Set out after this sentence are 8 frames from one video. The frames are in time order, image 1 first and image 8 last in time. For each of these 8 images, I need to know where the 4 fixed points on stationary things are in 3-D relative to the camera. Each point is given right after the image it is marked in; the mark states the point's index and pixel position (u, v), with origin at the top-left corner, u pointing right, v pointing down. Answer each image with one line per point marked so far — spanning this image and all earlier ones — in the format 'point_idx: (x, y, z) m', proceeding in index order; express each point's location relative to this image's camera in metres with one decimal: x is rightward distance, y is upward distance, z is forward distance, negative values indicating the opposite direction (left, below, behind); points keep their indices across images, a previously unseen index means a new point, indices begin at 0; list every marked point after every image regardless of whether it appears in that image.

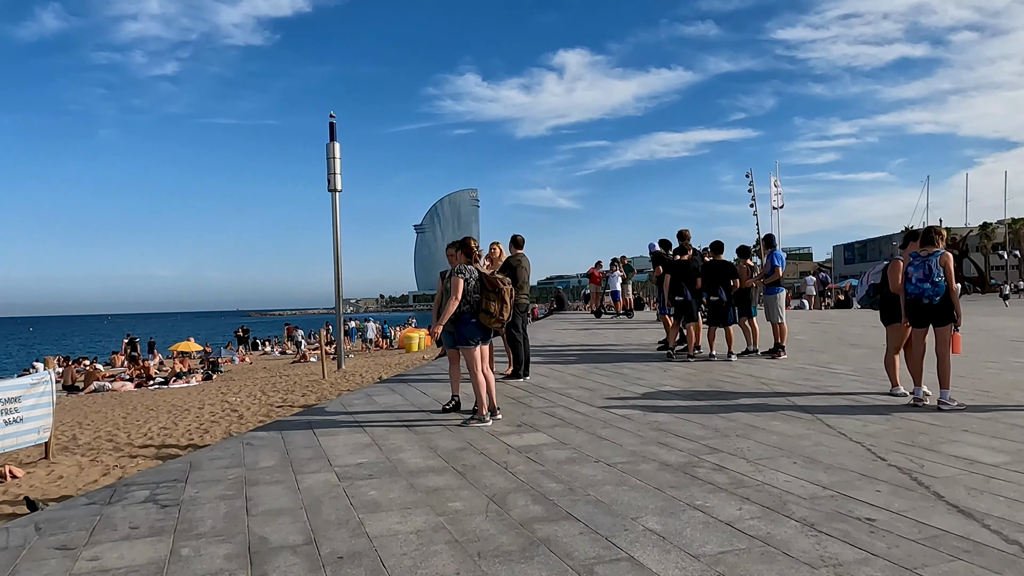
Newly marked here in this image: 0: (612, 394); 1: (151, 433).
0: (+1.0, -1.1, +7.6) m
1: (-5.0, -2.0, +10.4) m
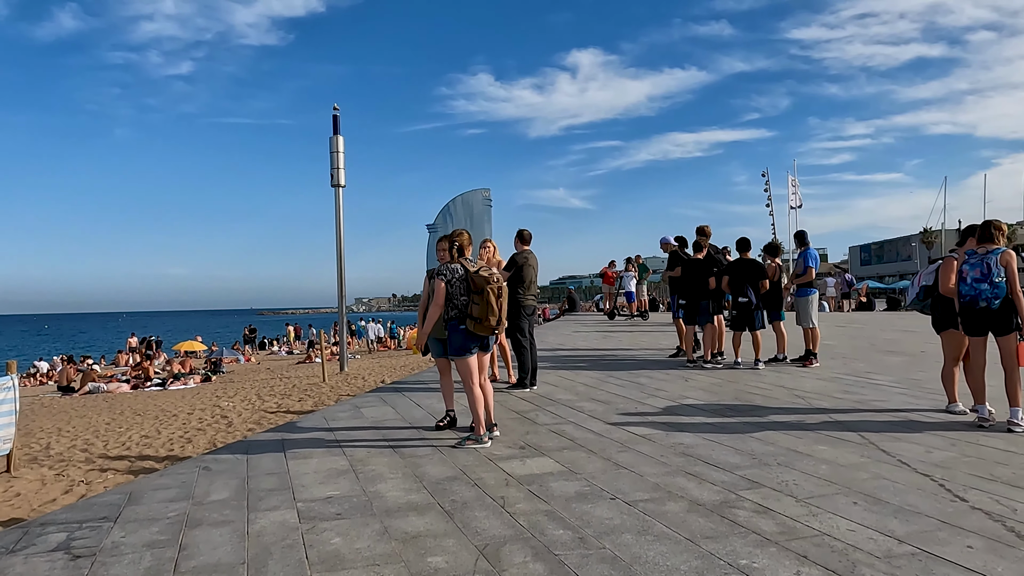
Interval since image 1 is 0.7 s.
0: (+1.1, -1.1, +6.8) m
1: (-4.9, -2.0, +9.7) m
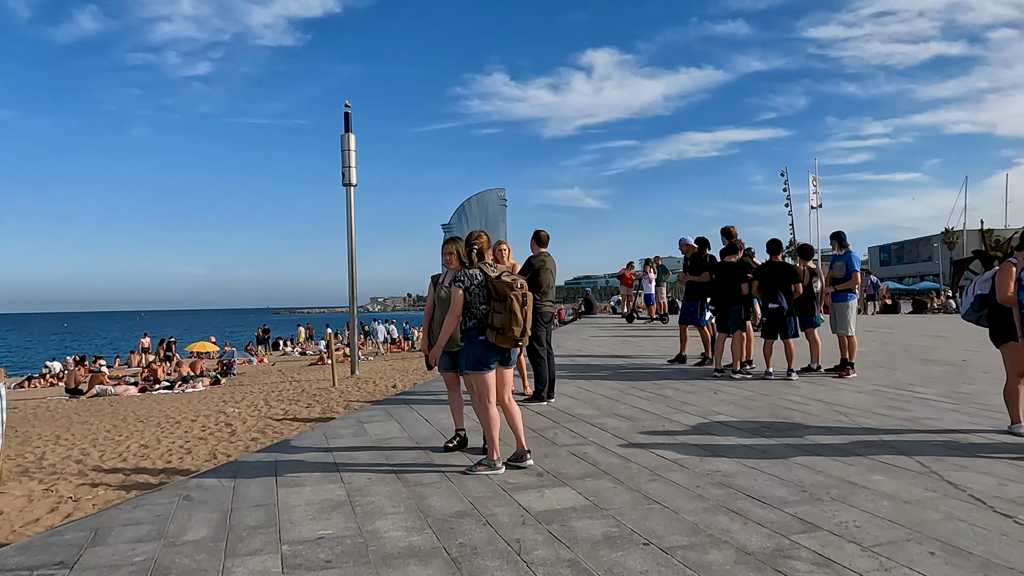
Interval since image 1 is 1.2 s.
0: (+1.2, -1.1, +6.2) m
1: (-4.7, -2.0, +9.2) m
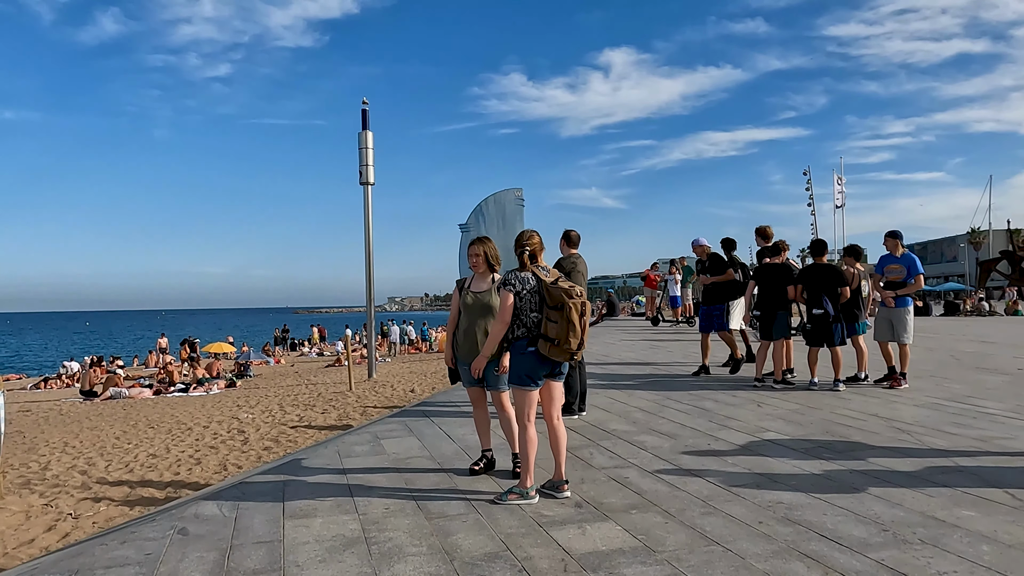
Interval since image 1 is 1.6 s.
0: (+1.4, -1.2, +5.7) m
1: (-4.4, -2.1, +8.8) m
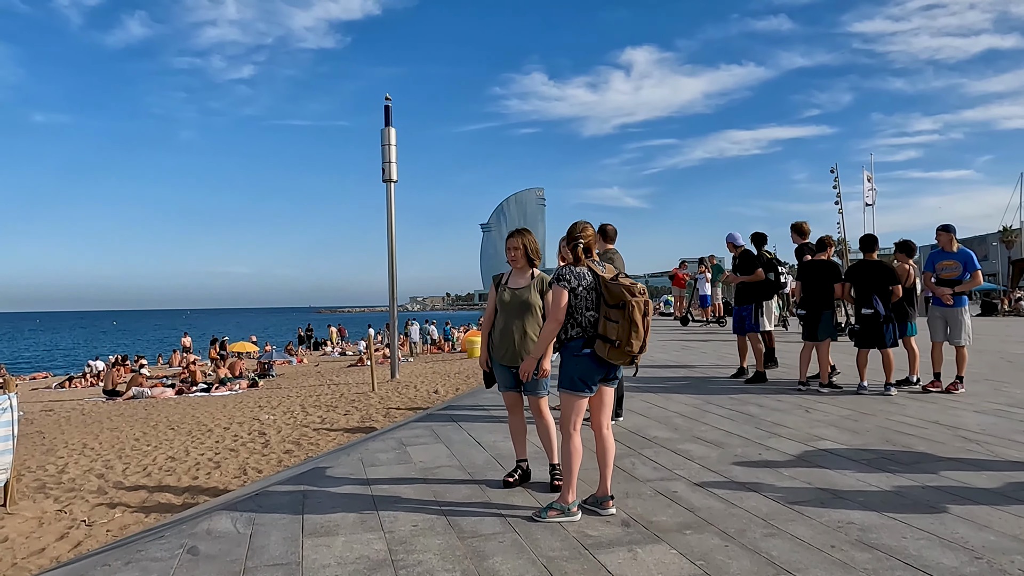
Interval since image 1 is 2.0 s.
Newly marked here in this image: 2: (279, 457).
0: (+1.6, -1.1, +5.3) m
1: (-4.1, -2.0, +8.6) m
2: (-2.8, -2.1, +9.2) m
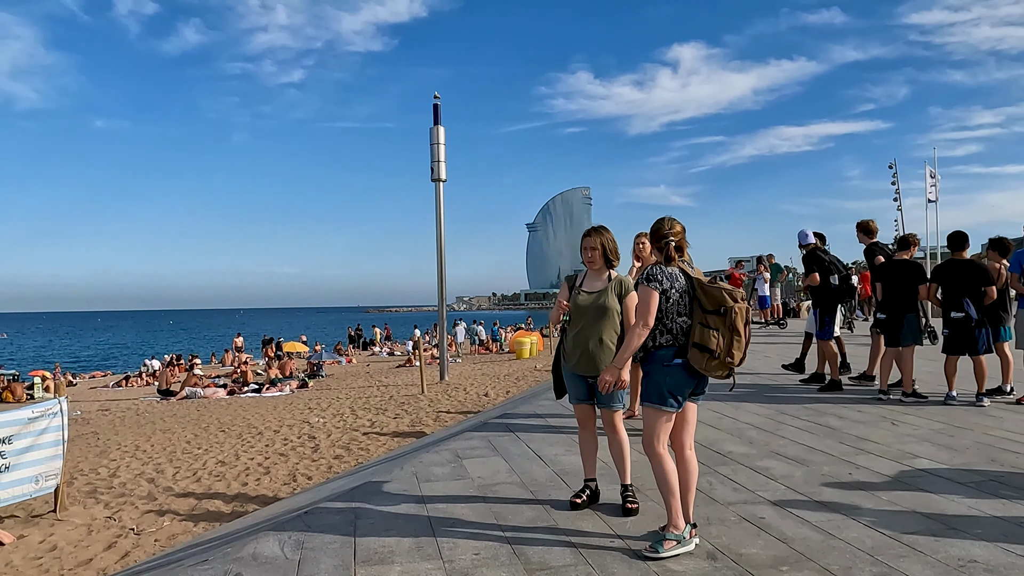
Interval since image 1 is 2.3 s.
0: (+2.1, -1.1, +4.8) m
1: (-3.5, -2.1, +8.4) m
2: (-2.2, -2.1, +9.0) m
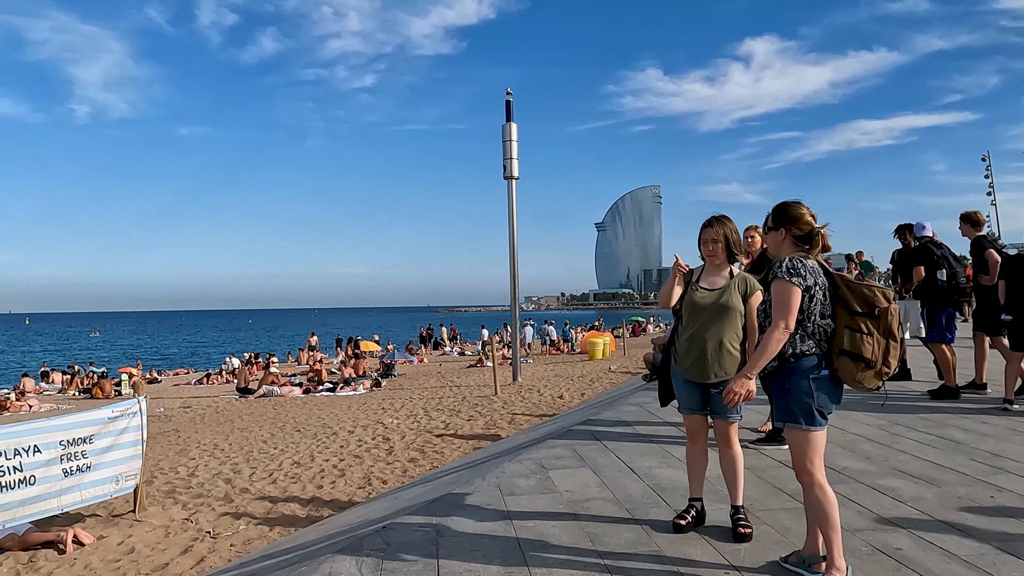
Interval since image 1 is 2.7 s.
0: (+2.6, -1.1, +4.2) m
1: (-2.6, -2.0, +8.3) m
2: (-1.3, -2.1, +8.8) m
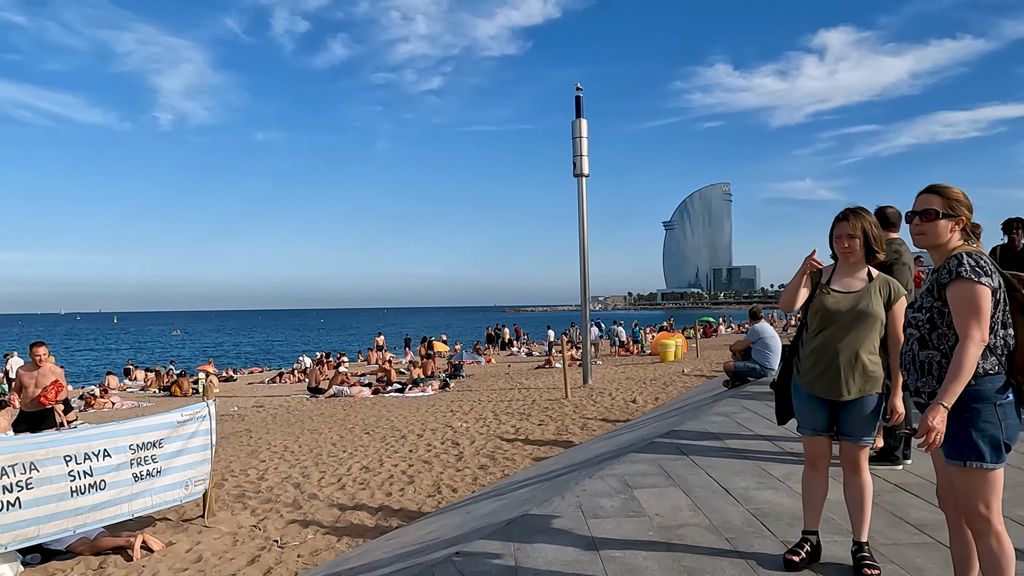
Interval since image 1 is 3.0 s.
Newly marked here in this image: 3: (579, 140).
0: (+3.0, -1.1, +3.6) m
1: (-1.8, -2.1, +8.2) m
2: (-0.4, -2.1, +8.5) m
3: (+1.5, +3.3, +17.1) m
